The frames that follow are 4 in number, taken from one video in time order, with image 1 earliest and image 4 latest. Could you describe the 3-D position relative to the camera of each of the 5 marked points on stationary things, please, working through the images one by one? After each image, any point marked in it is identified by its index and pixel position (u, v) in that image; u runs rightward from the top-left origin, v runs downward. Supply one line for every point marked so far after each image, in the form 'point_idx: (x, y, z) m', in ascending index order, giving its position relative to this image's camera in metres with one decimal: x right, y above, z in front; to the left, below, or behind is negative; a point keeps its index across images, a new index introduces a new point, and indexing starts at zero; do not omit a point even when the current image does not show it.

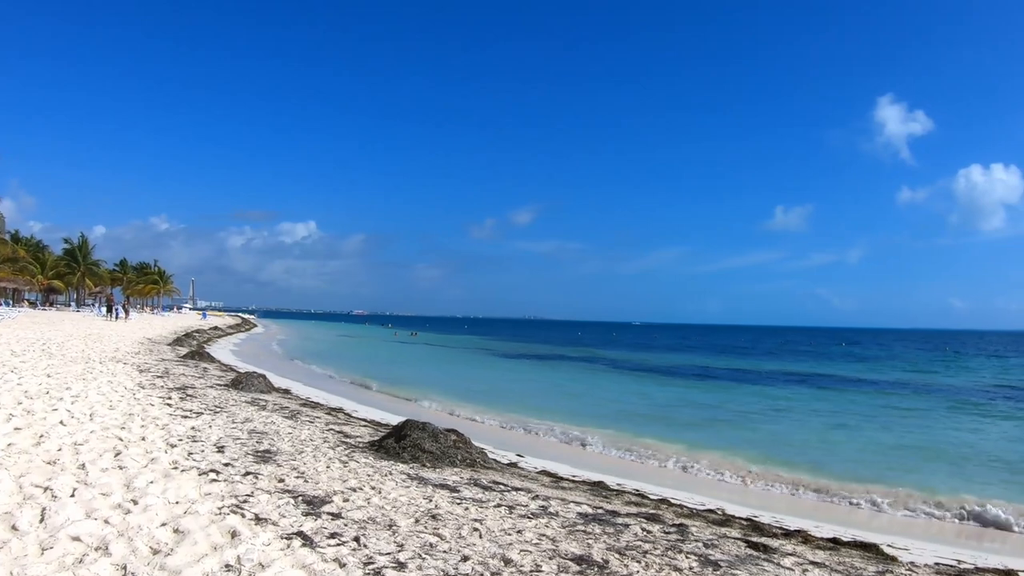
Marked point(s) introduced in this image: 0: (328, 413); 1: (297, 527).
0: (-4.2, -2.8, +13.8) m
1: (-1.9, -2.1, +5.3) m
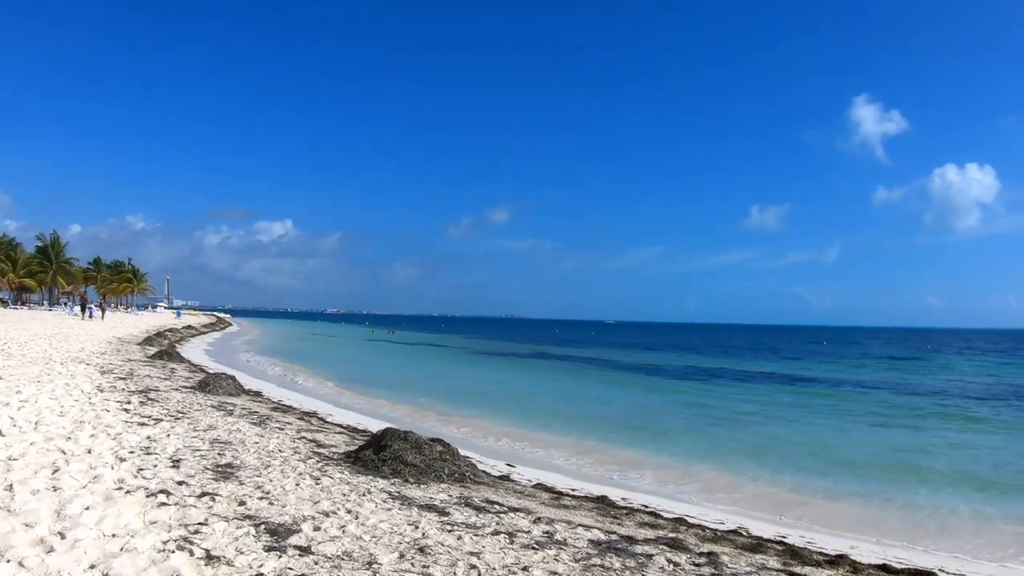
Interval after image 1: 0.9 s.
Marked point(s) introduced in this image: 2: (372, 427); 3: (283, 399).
0: (-4.4, -2.7, +12.8) m
1: (-1.8, -2.0, +4.4) m
2: (-2.8, -2.8, +12.3) m
3: (-6.6, -3.2, +17.5) m
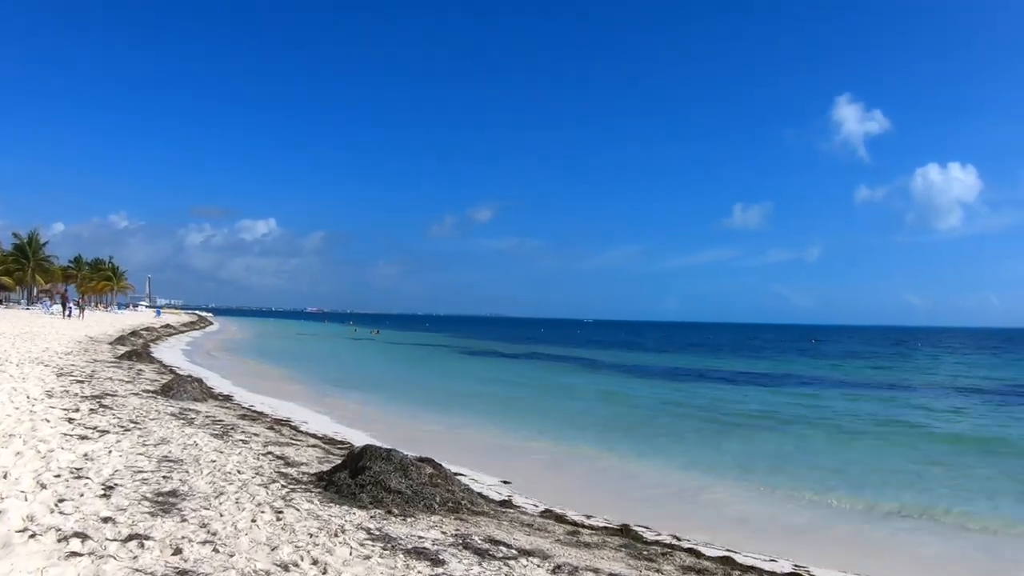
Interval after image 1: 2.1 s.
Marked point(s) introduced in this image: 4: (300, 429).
0: (-4.5, -2.6, +11.4) m
1: (-1.7, -1.9, +3.1) m
2: (-2.9, -2.7, +11.0) m
3: (-6.8, -3.1, +16.1) m
4: (-4.0, -2.7, +11.7) m
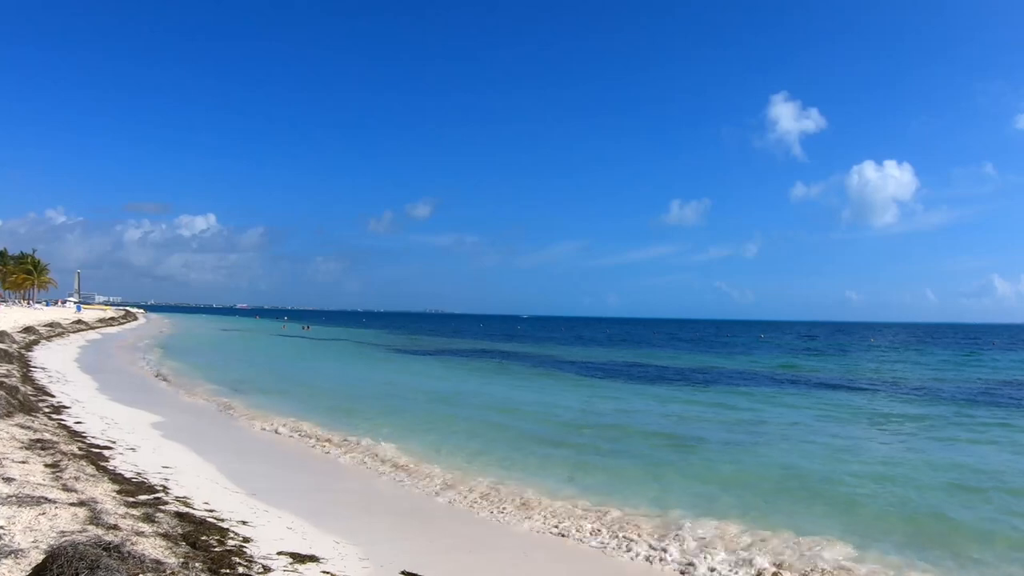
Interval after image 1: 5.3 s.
0: (-5.7, -2.2, +7.6) m
1: (-2.1, -1.5, -0.4) m
2: (-4.0, -2.3, +7.3) m
3: (-8.4, -2.6, +12.0) m
4: (-5.2, -2.3, +7.9) m
